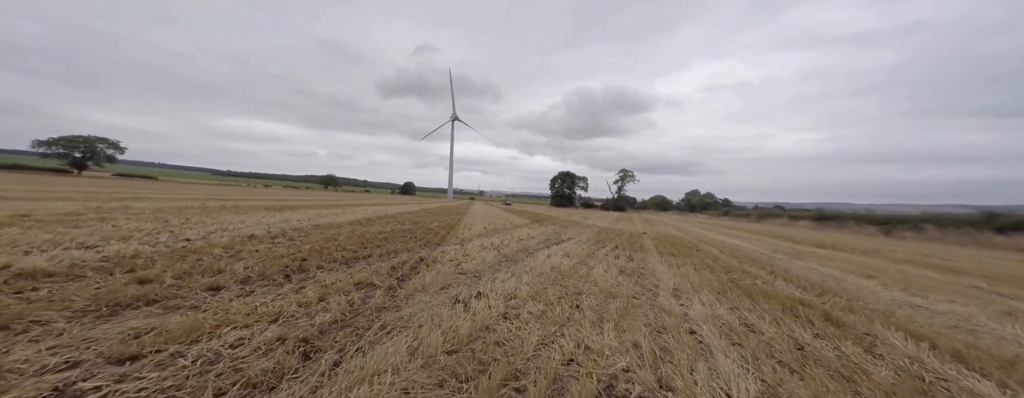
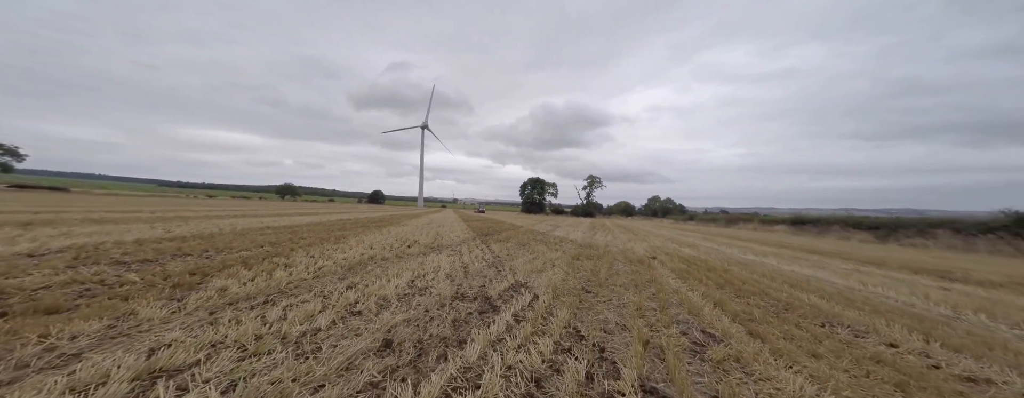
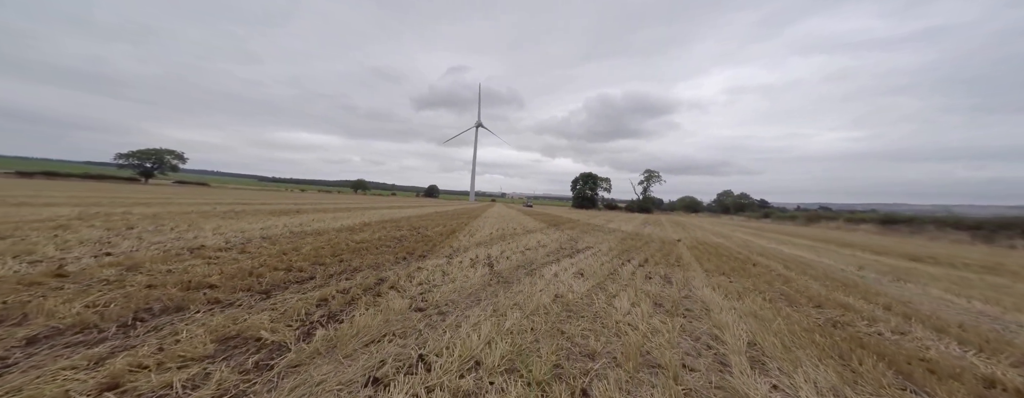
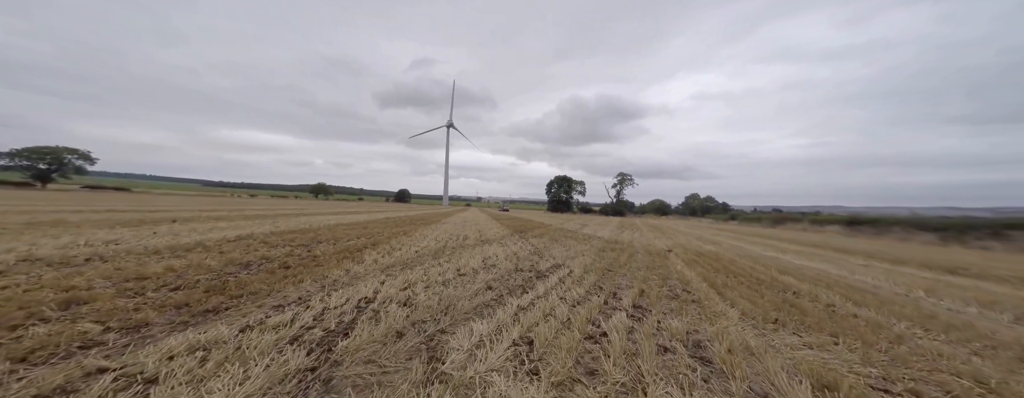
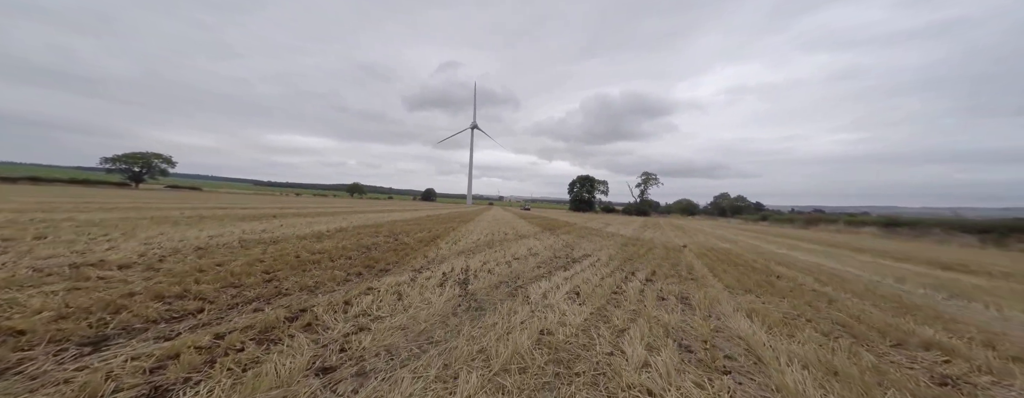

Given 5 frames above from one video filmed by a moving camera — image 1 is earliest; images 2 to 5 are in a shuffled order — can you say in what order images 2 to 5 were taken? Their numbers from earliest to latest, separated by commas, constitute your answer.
3, 5, 4, 2
